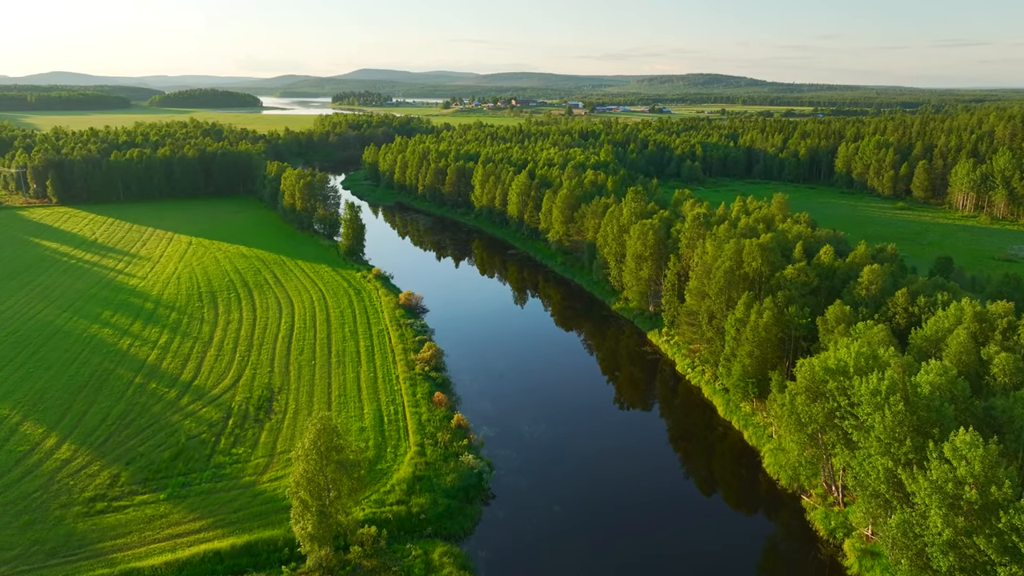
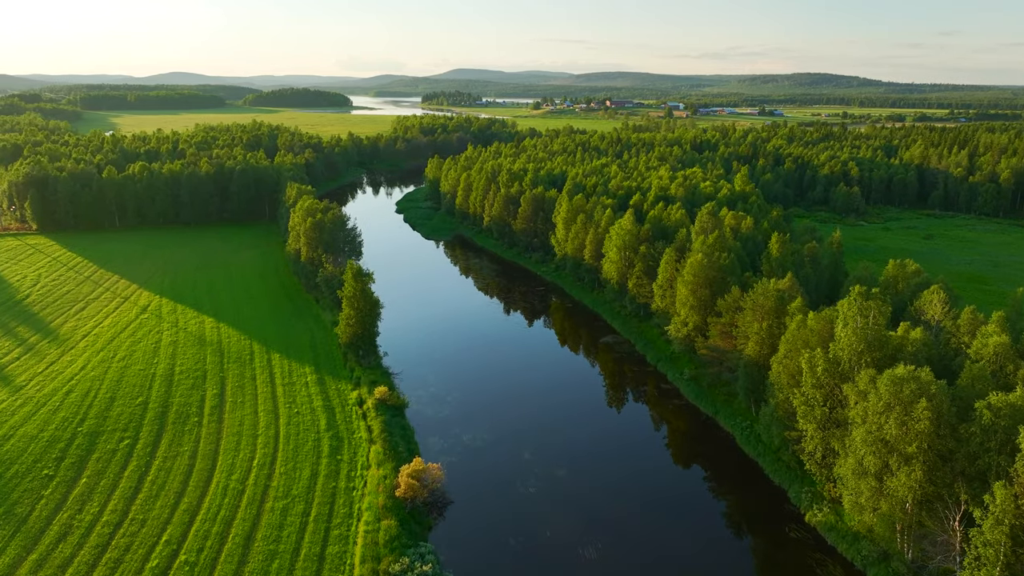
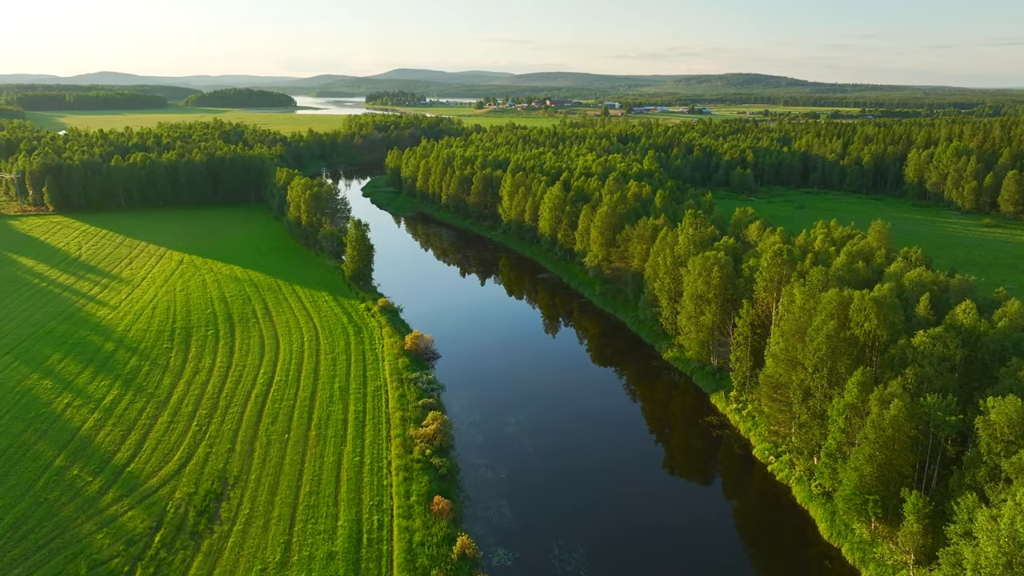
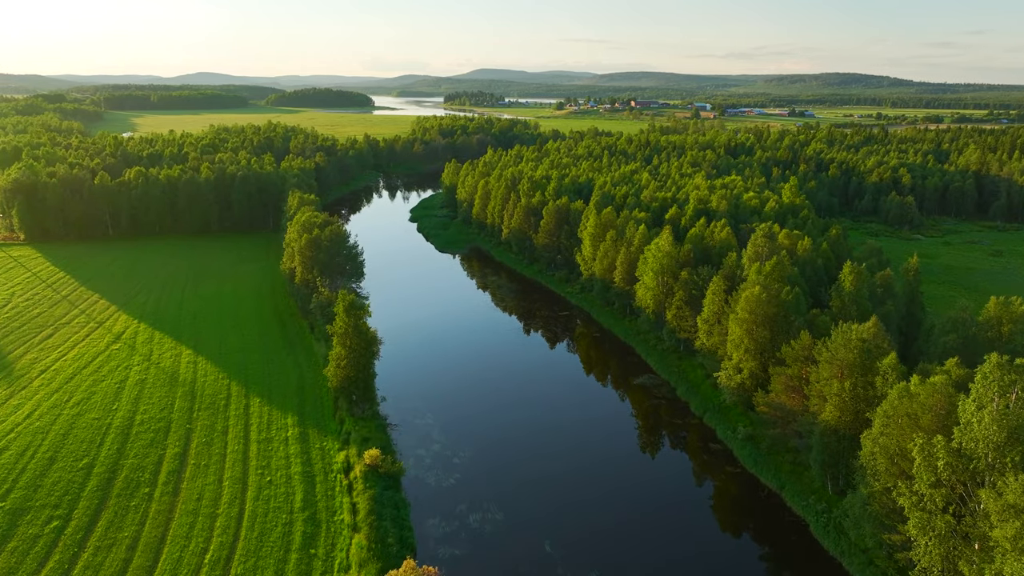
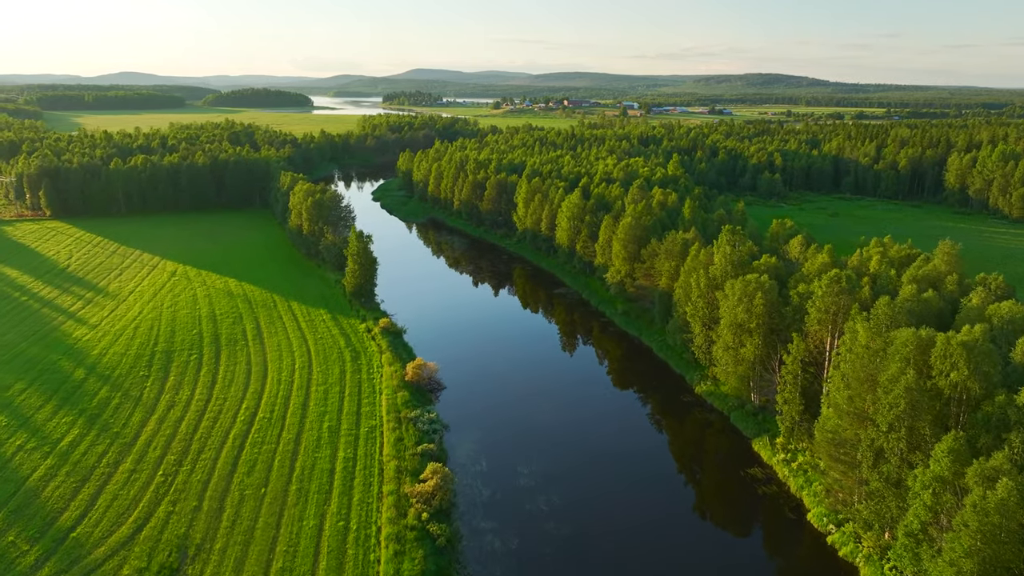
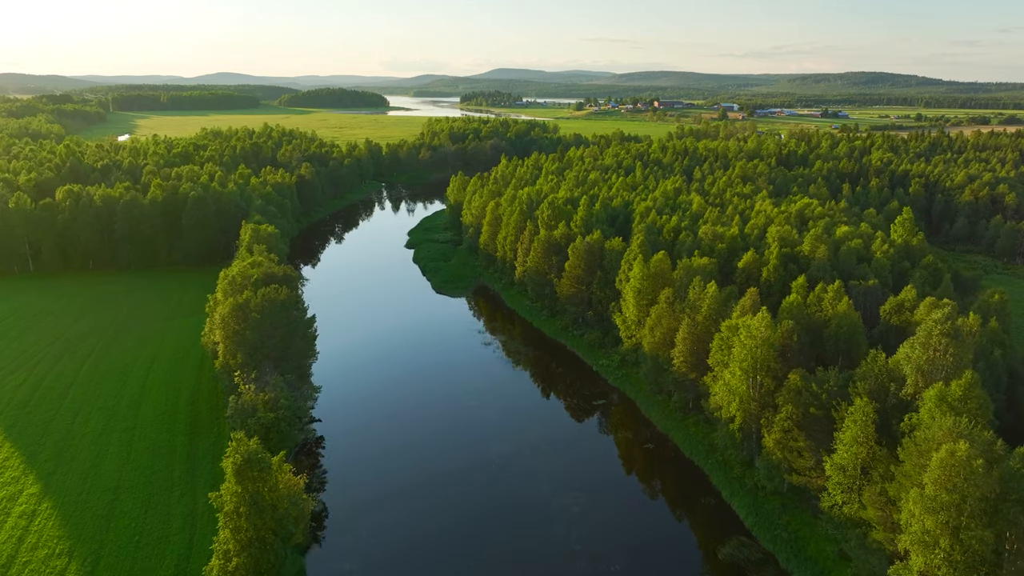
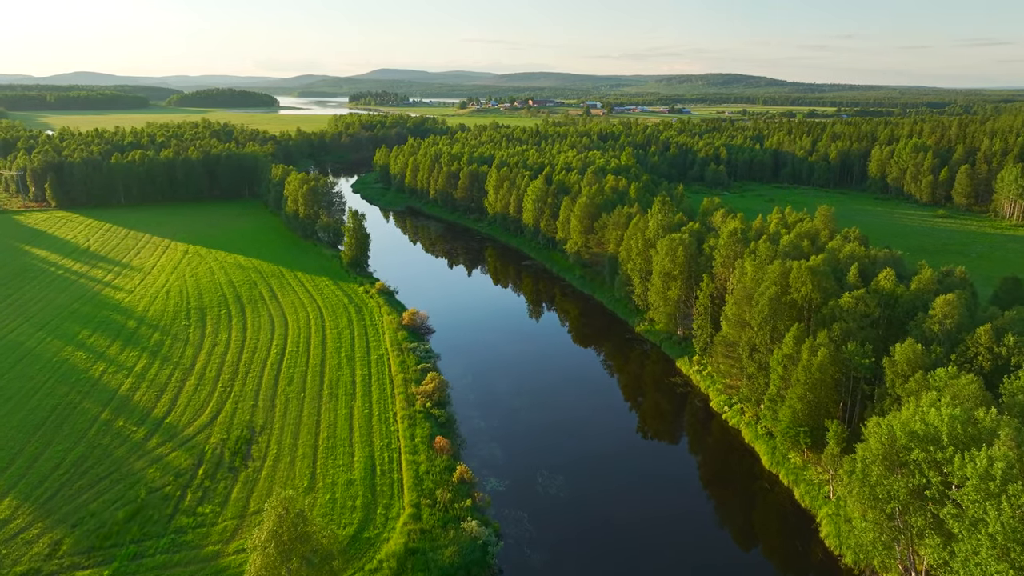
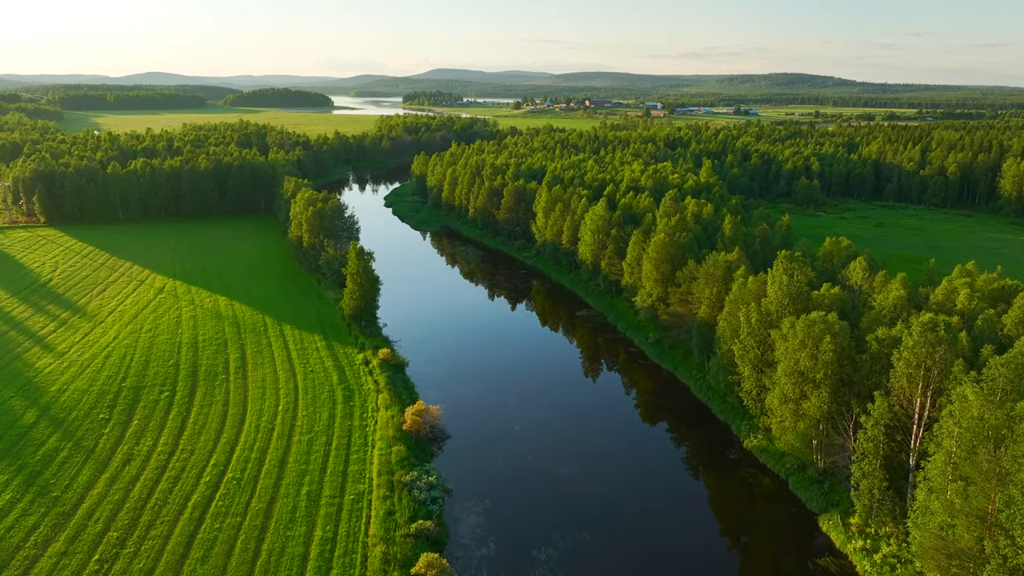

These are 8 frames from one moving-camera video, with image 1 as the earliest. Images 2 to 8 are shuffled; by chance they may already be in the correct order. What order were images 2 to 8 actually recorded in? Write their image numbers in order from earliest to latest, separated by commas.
7, 3, 5, 8, 2, 4, 6
